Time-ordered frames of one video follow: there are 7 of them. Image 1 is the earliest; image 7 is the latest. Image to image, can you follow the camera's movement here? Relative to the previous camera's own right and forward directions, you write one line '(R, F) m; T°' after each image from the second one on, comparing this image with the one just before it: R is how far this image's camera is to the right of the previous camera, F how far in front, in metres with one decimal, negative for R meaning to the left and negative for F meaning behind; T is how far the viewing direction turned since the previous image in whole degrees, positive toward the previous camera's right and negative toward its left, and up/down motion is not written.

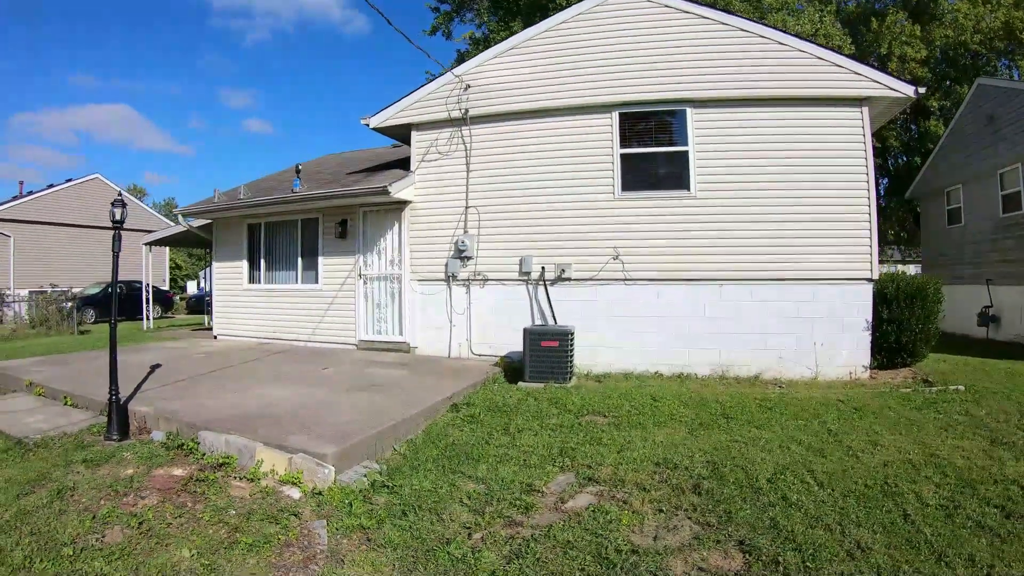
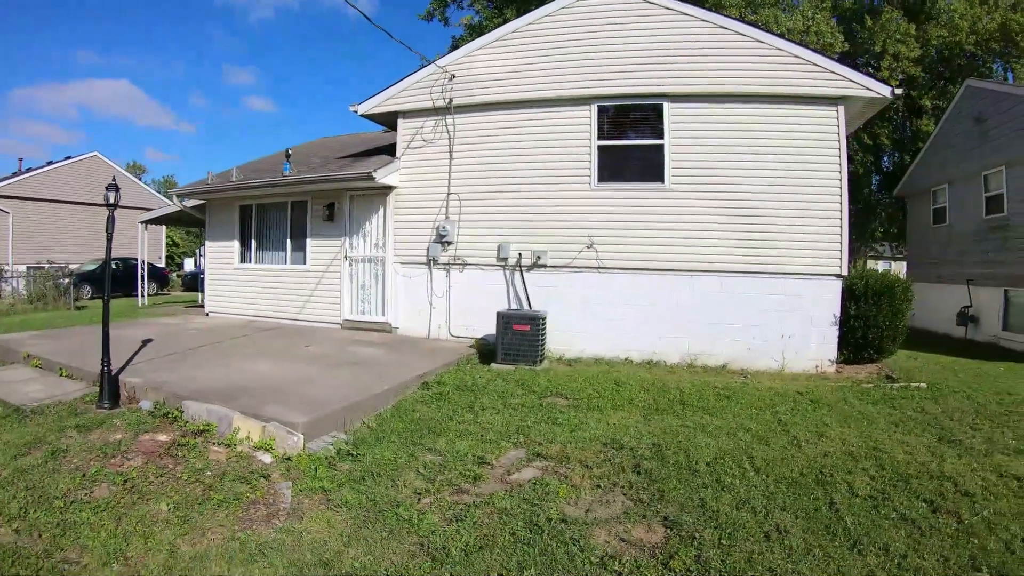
(+0.5, -0.3) m; -2°
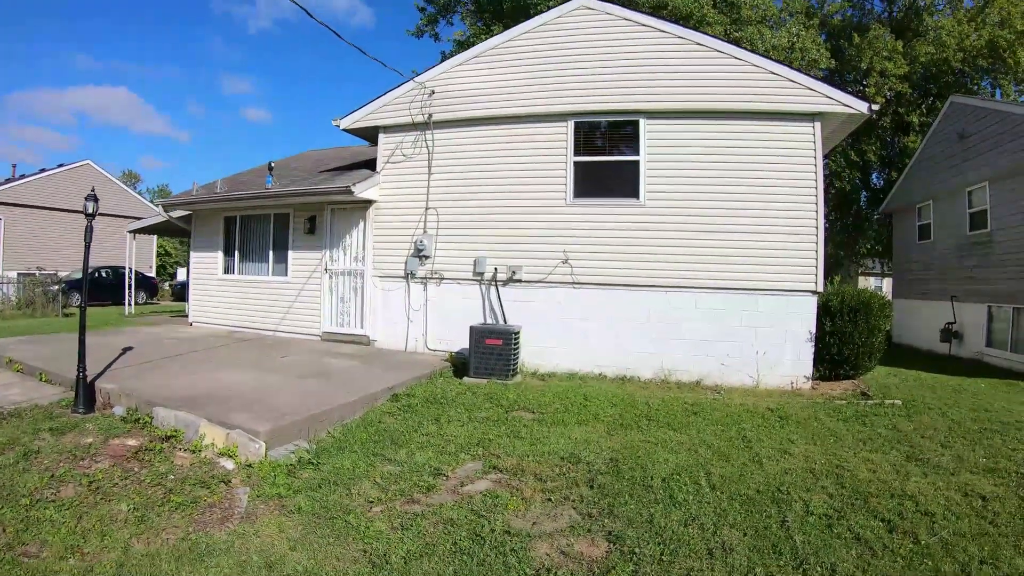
(+0.5, -0.1) m; -1°
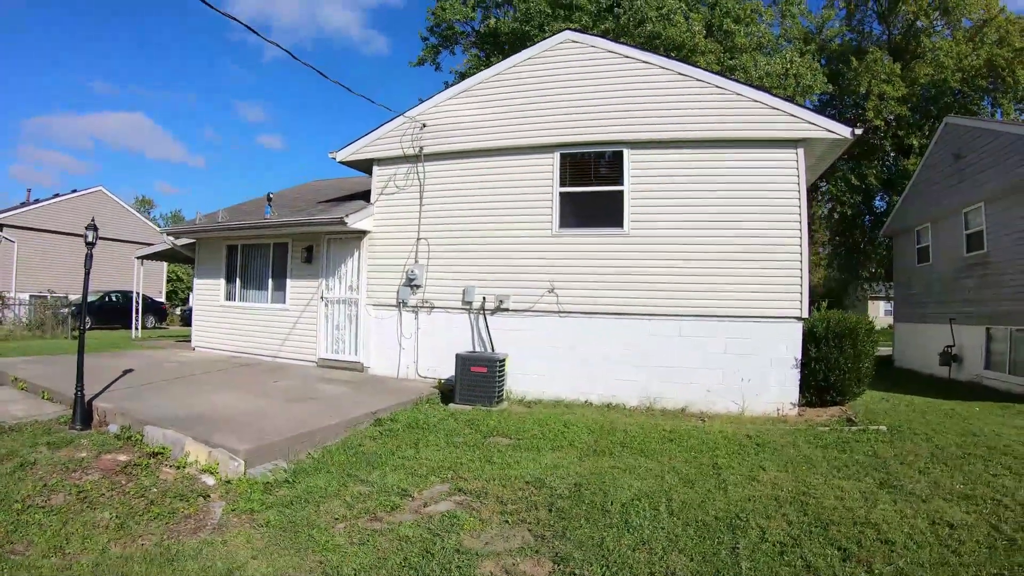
(+0.7, -0.3) m; -4°
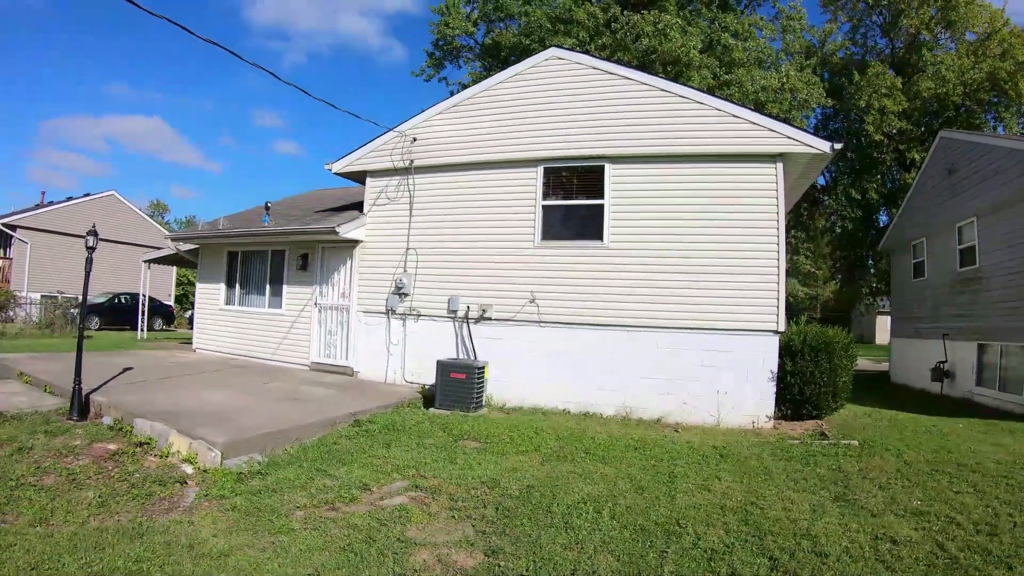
(+0.9, -0.3) m; -4°
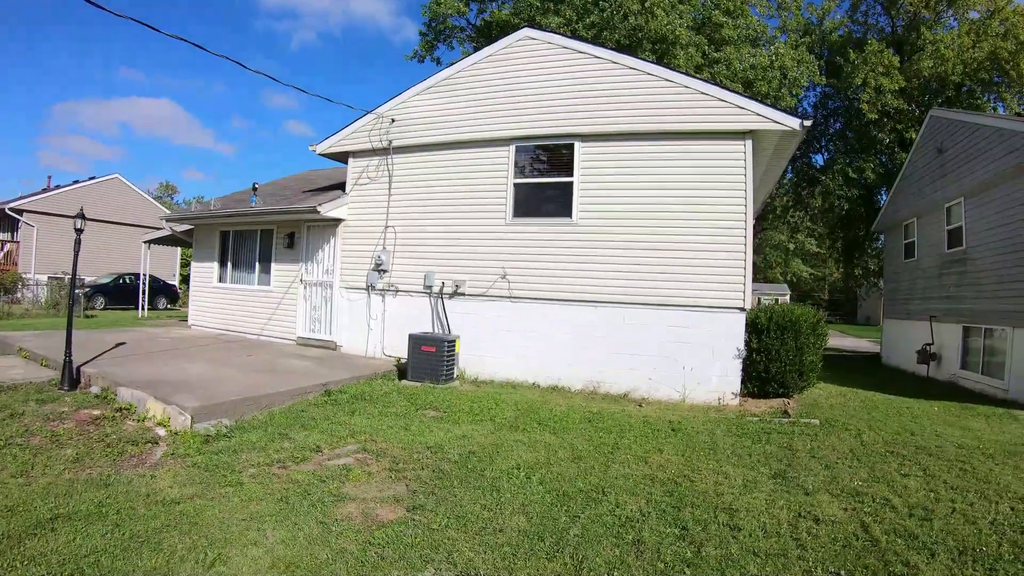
(+1.2, -0.2) m; -5°
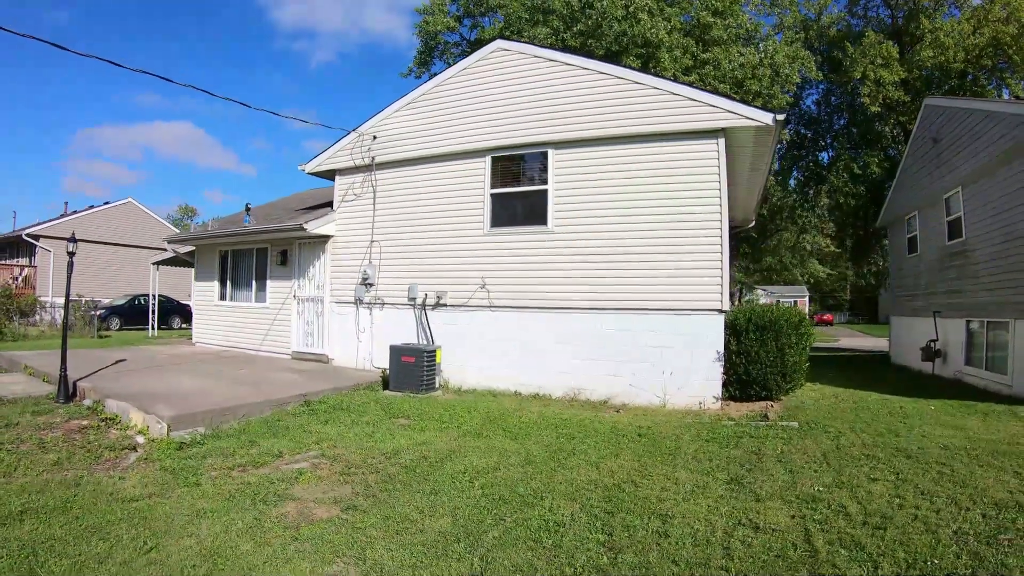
(+1.3, 0.0) m; -6°
